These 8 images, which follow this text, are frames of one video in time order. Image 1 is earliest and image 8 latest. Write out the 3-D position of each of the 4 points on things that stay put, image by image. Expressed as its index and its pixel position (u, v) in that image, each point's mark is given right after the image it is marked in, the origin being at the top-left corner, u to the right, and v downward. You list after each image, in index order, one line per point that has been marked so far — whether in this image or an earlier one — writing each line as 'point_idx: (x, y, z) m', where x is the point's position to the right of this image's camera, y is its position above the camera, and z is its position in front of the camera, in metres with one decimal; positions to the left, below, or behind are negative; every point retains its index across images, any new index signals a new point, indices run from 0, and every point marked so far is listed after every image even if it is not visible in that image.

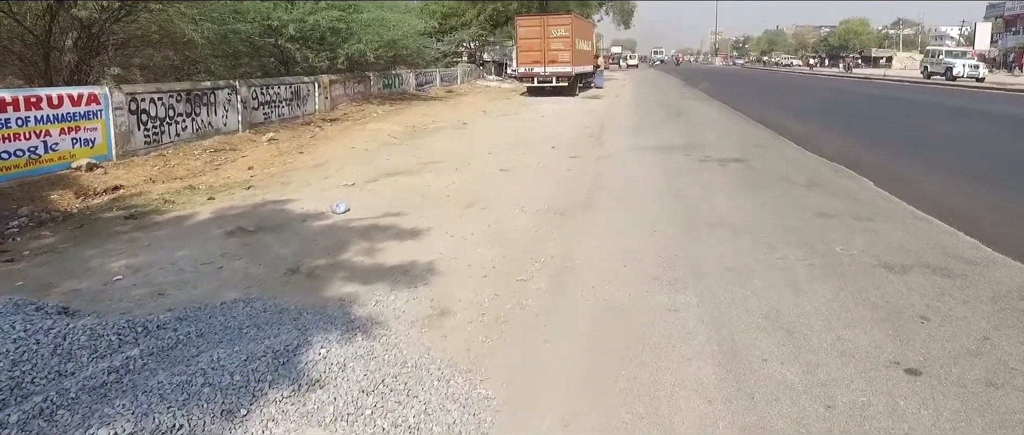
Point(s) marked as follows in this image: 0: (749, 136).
0: (+4.2, +1.5, +13.9) m
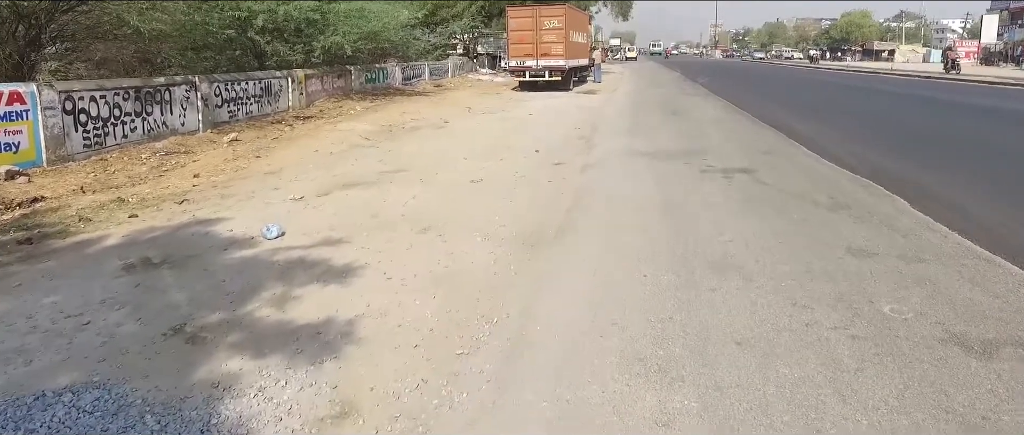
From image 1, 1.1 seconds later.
0: (+4.0, +1.4, +12.9) m
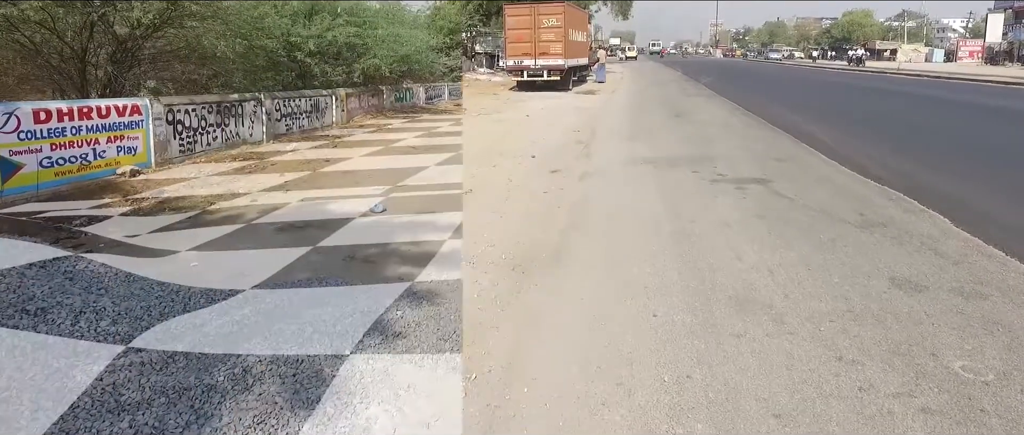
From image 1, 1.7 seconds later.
0: (+3.9, +1.3, +12.3) m
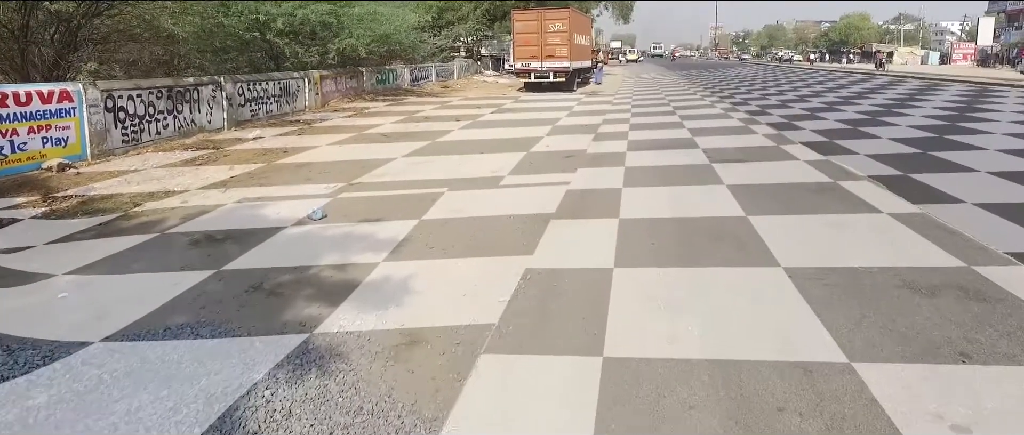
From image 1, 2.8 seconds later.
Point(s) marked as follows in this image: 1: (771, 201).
0: (+3.6, +1.2, +11.2) m
1: (+2.1, +0.1, +6.4) m
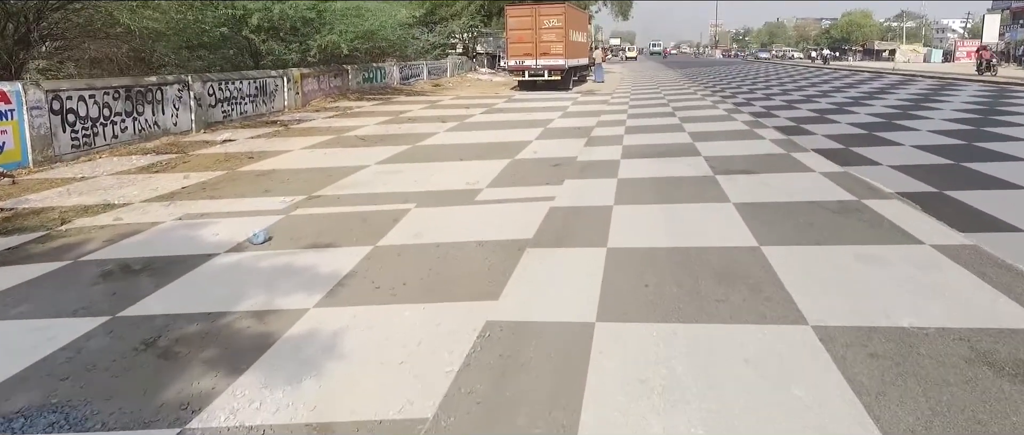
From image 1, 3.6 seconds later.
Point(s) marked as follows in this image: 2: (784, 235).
0: (+3.4, +1.0, +10.2) m
1: (+1.9, 0.0, +5.5) m
2: (+1.8, -0.1, +5.1) m
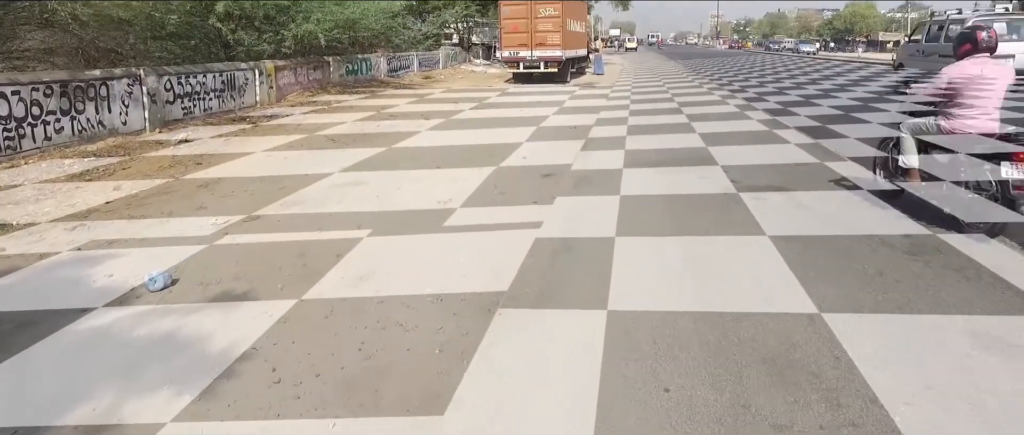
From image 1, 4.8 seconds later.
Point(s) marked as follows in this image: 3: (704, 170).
0: (+3.2, +0.8, +8.8) m
1: (+1.7, -0.3, +4.1) m
2: (+1.6, -0.4, +3.8) m
3: (+1.8, +0.4, +7.5) m
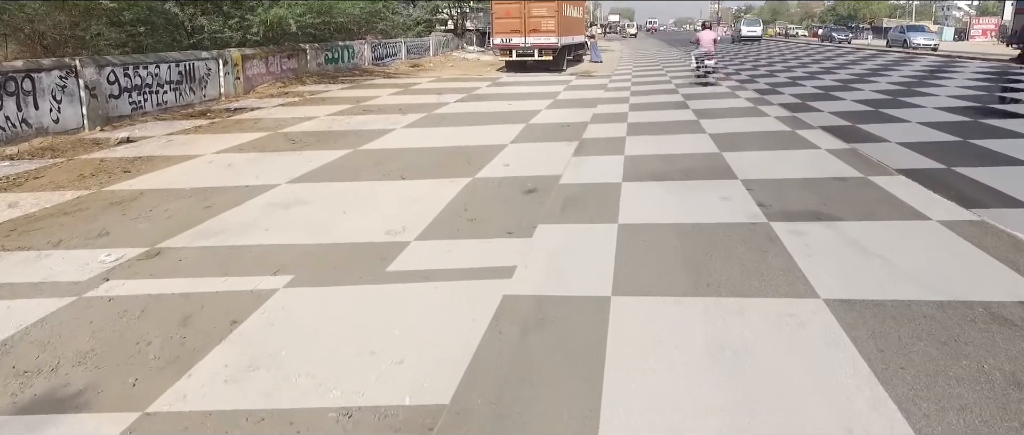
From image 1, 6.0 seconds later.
0: (+3.0, +0.6, +7.5) m
1: (+1.5, -0.6, +2.8) m
2: (+1.4, -0.6, +2.4) m
3: (+1.6, +0.2, +6.1) m
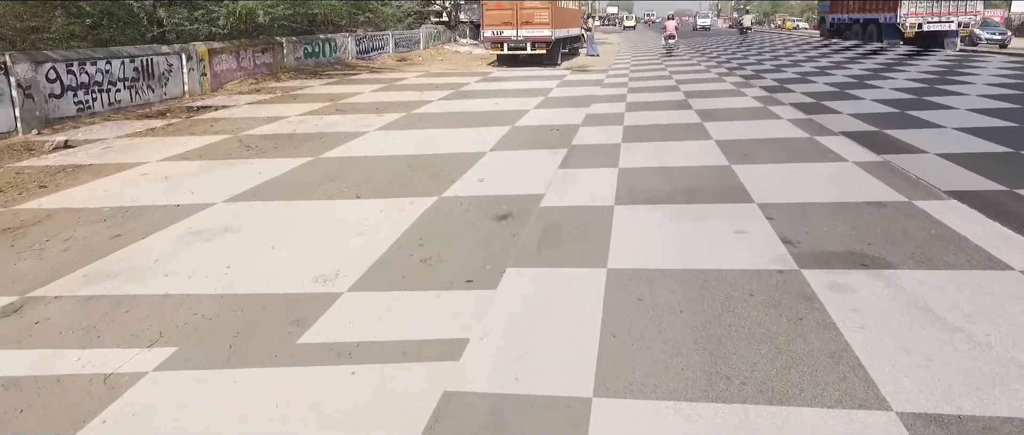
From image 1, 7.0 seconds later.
0: (+2.8, +0.4, +6.4) m
1: (+1.3, -0.8, +1.7) m
2: (+1.2, -0.9, +1.3) m
3: (+1.4, 0.0, +5.0) m
